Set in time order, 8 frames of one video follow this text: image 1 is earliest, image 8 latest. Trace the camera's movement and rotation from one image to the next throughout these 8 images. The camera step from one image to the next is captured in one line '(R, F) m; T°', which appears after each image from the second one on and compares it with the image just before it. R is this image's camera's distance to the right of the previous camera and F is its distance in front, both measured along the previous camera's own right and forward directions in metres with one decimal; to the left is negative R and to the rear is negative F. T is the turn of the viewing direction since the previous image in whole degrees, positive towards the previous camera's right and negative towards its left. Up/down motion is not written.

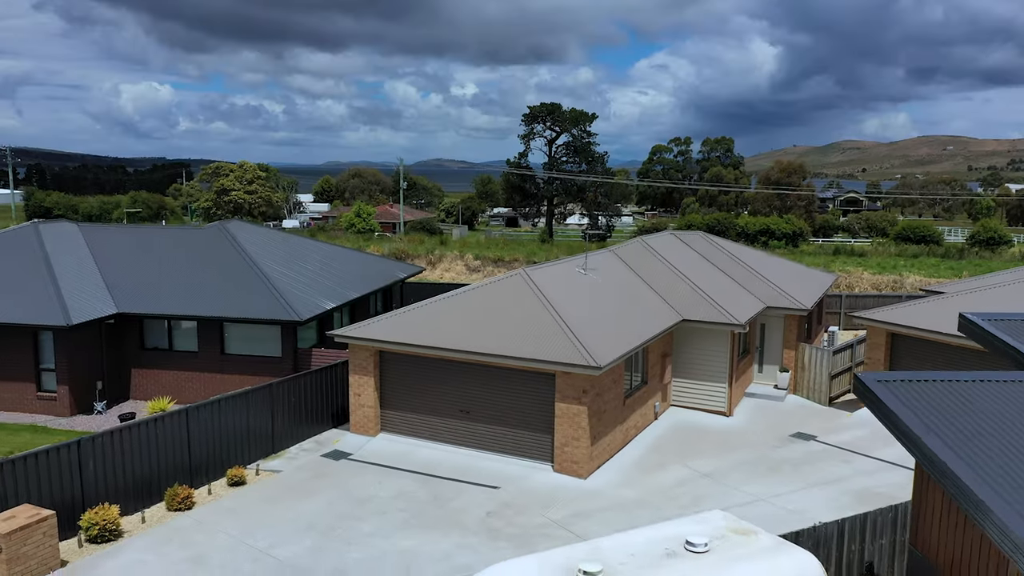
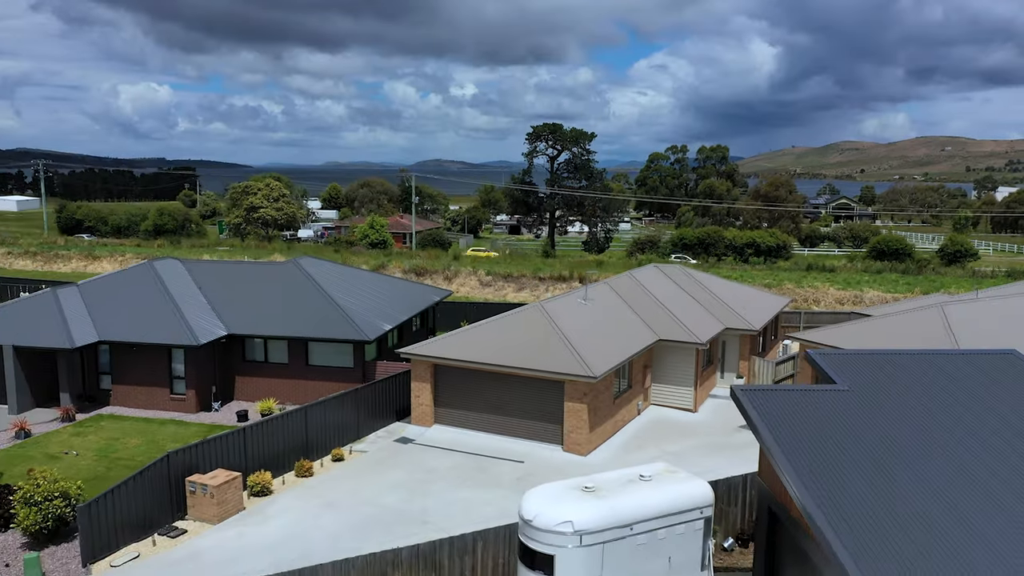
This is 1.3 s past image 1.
(-0.1, -1.4) m; 0°
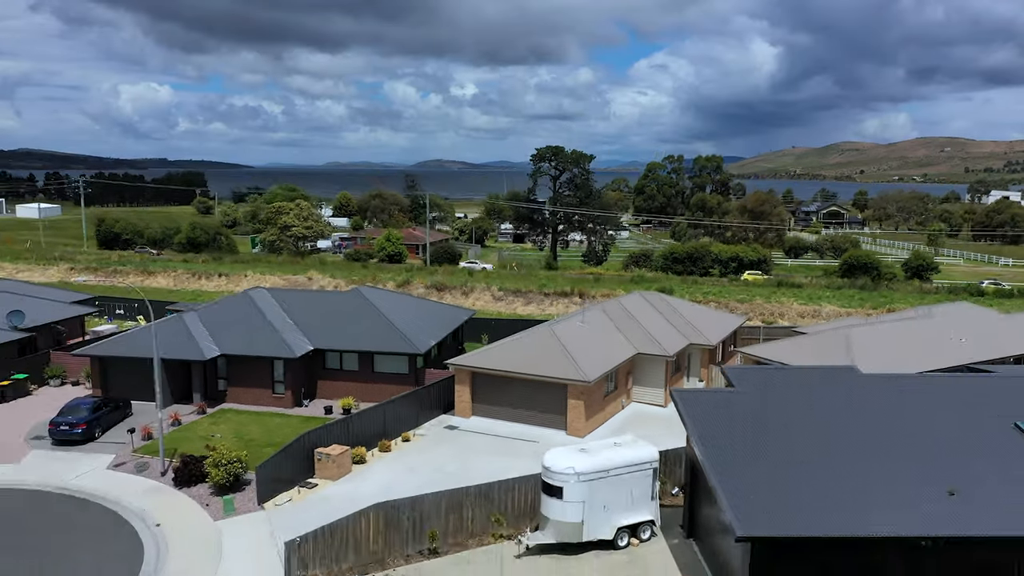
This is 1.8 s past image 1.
(-0.1, -1.9) m; 0°
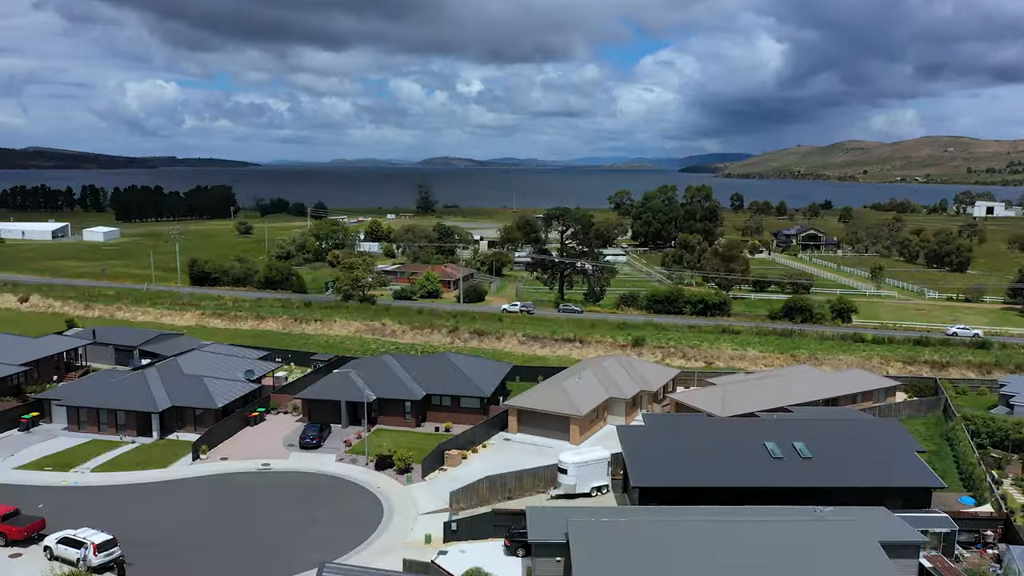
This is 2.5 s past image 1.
(-0.3, -5.8) m; 0°
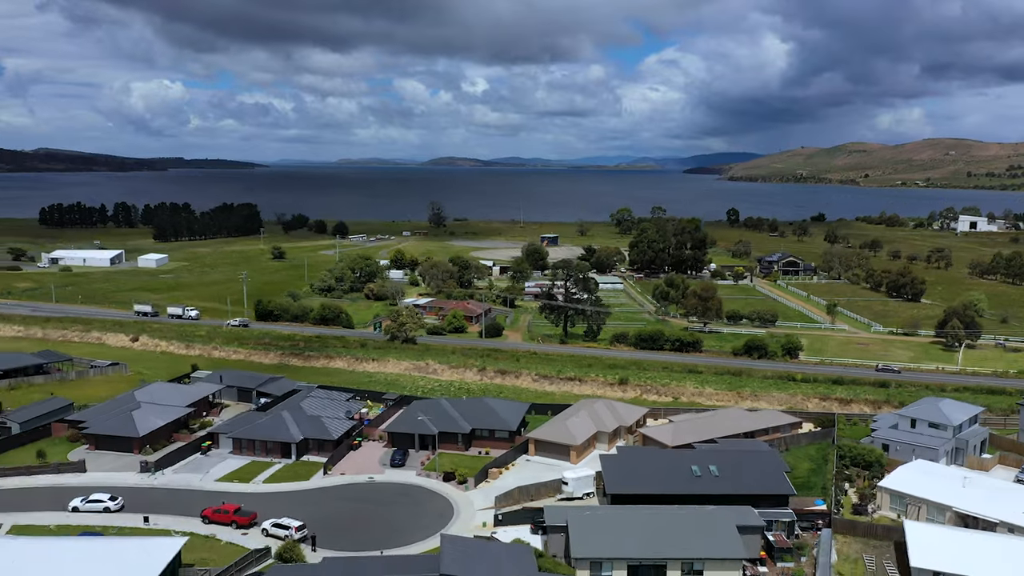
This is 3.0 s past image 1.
(-0.3, -6.2) m; 0°
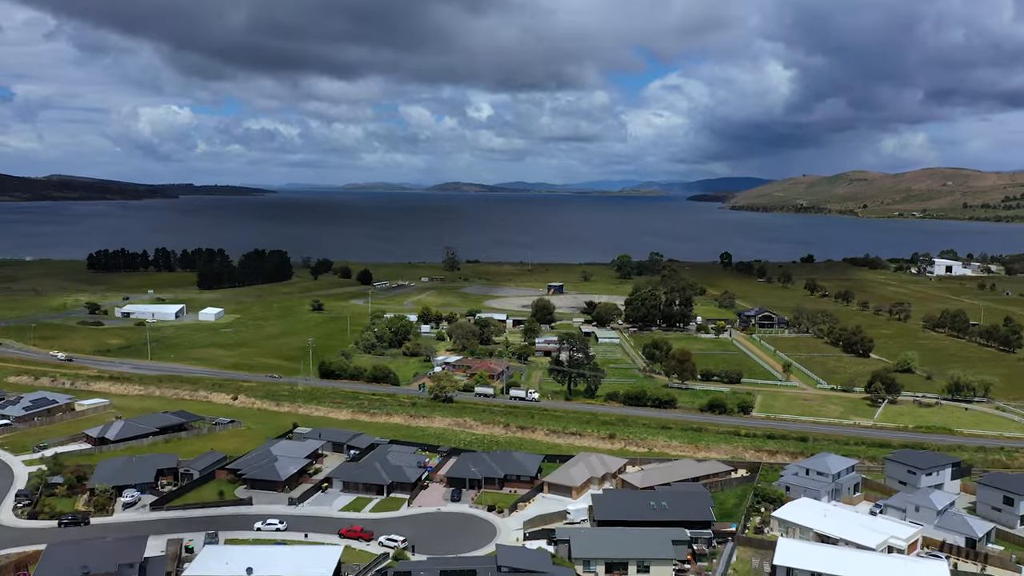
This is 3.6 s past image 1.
(-0.5, -9.1) m; 0°
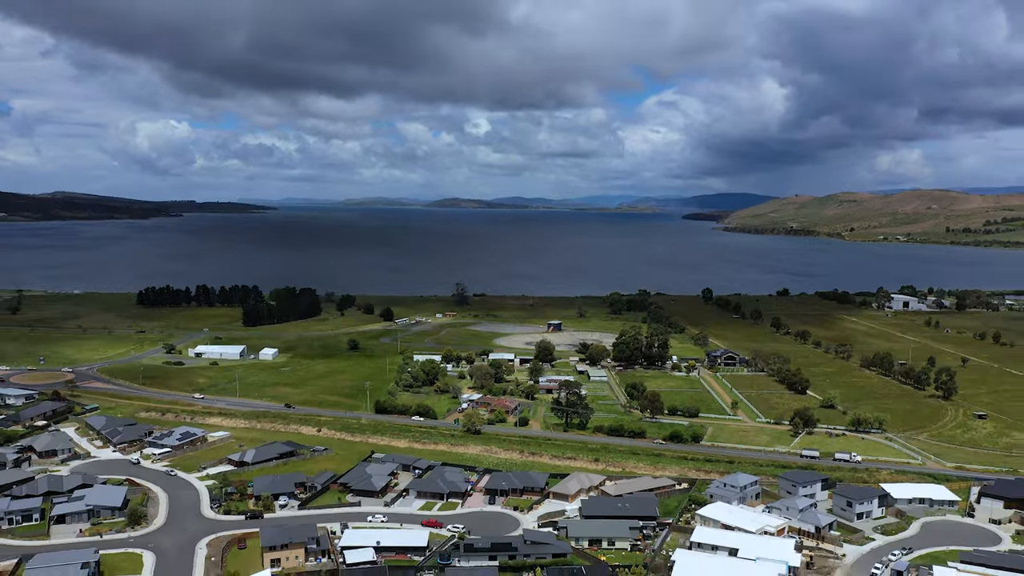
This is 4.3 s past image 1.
(-1.0, -14.3) m; 0°
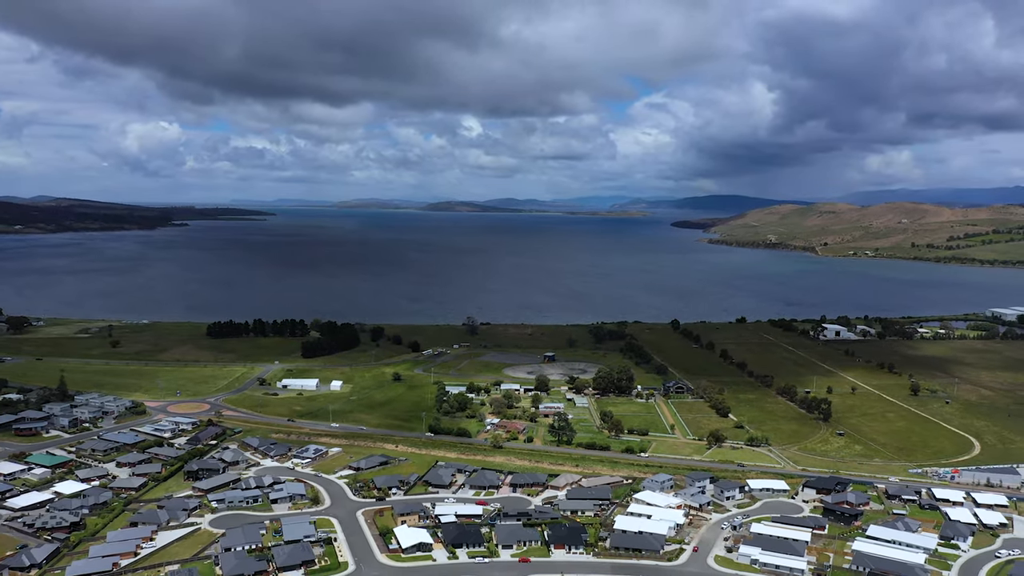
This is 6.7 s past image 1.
(-1.9, -29.1) m; +1°
